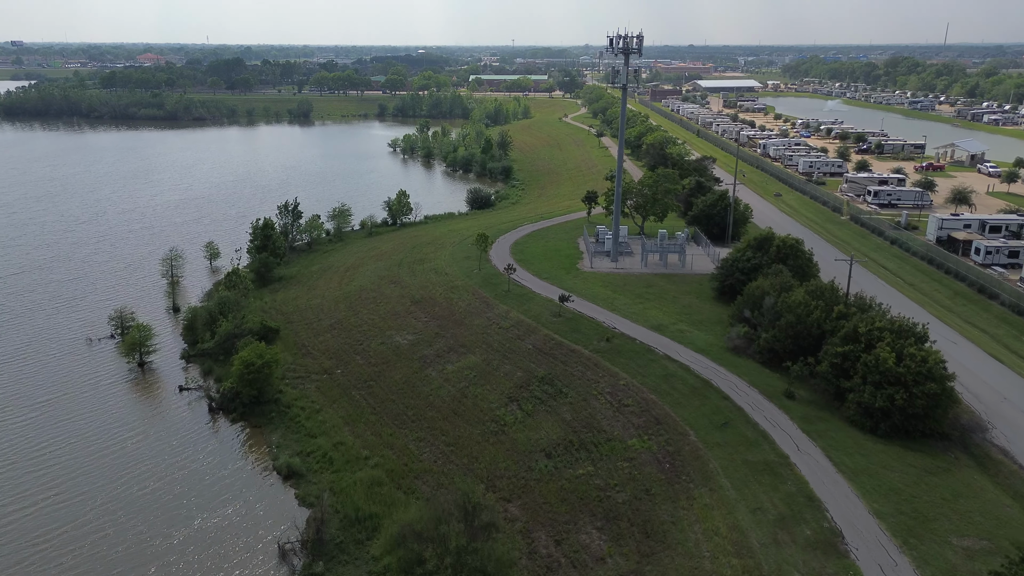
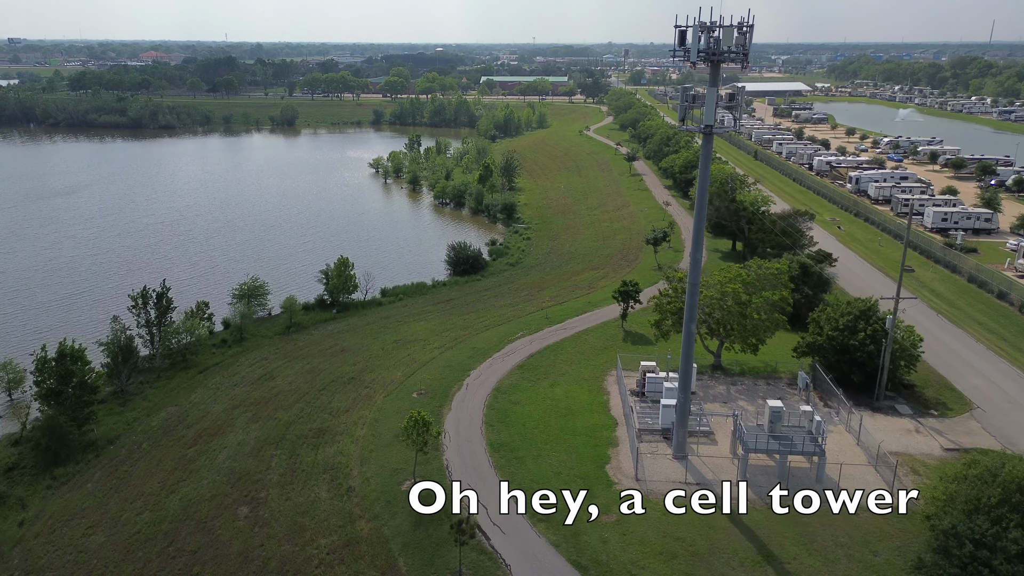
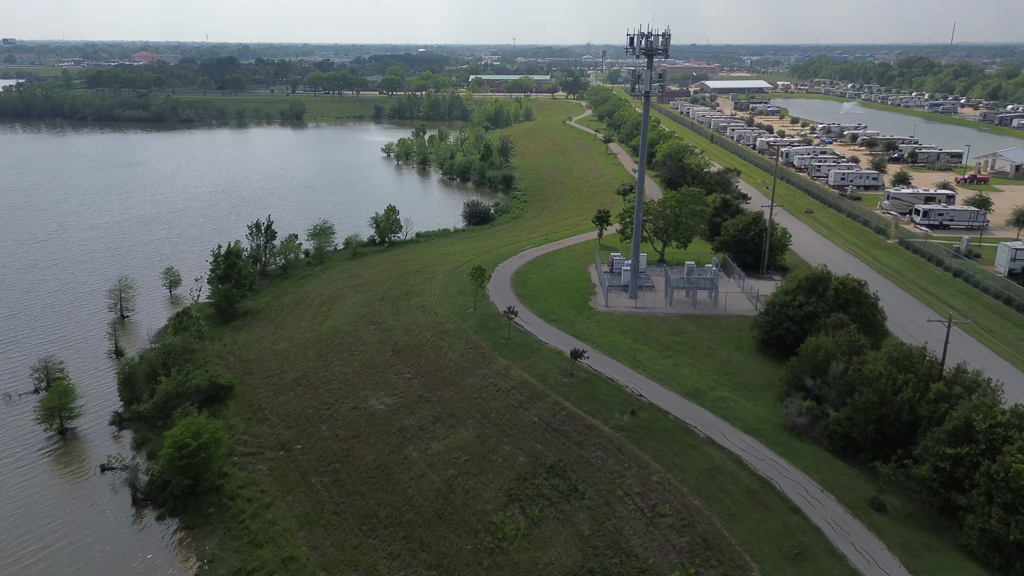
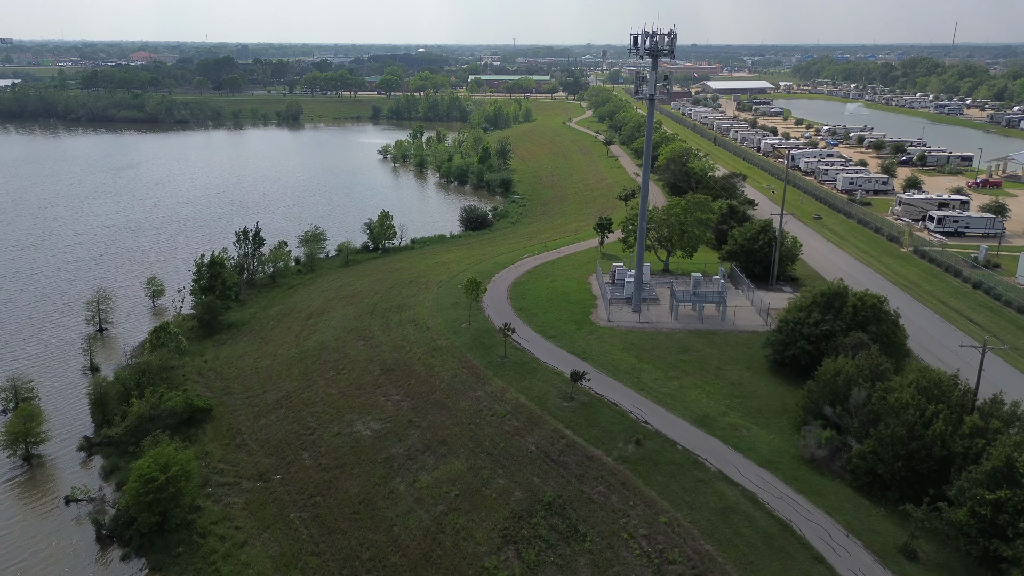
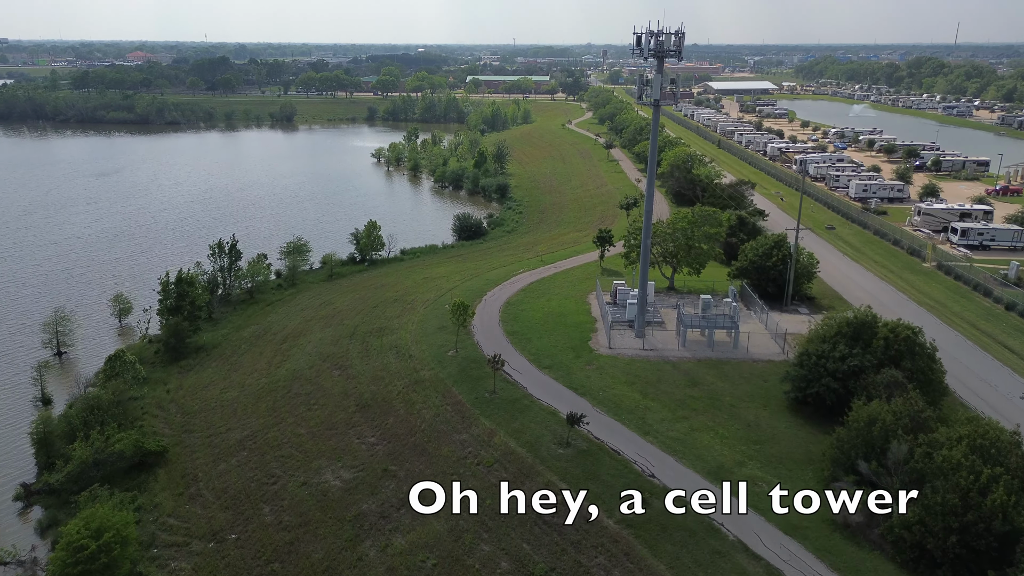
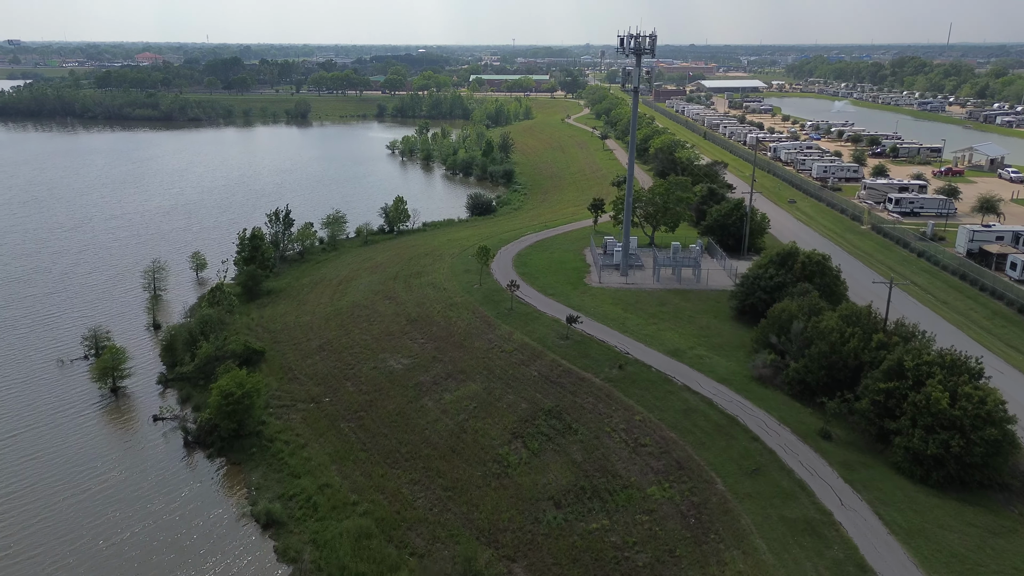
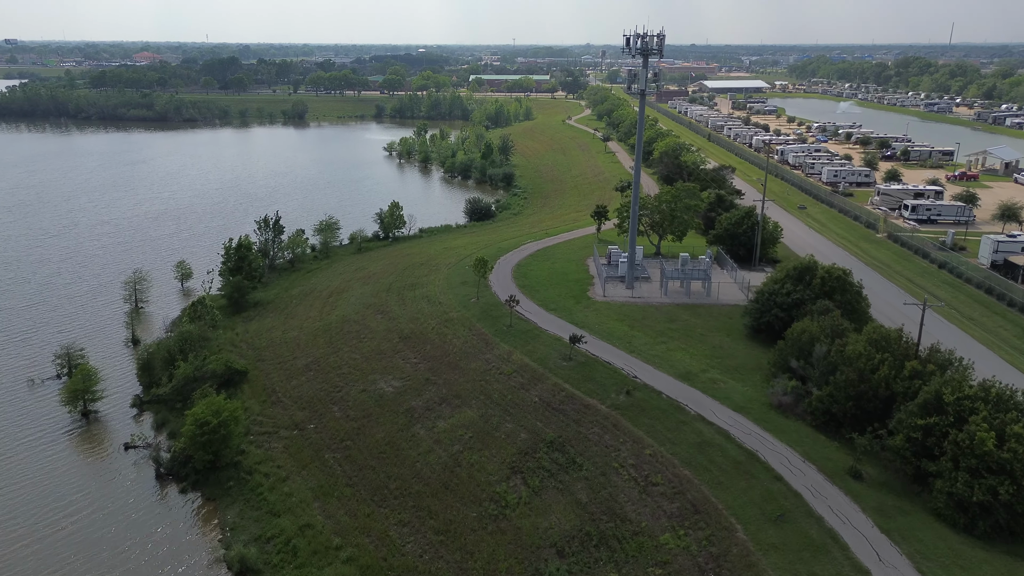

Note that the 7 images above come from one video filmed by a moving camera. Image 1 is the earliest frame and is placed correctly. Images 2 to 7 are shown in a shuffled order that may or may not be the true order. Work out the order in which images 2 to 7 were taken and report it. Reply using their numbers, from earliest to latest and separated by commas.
6, 7, 3, 4, 5, 2
